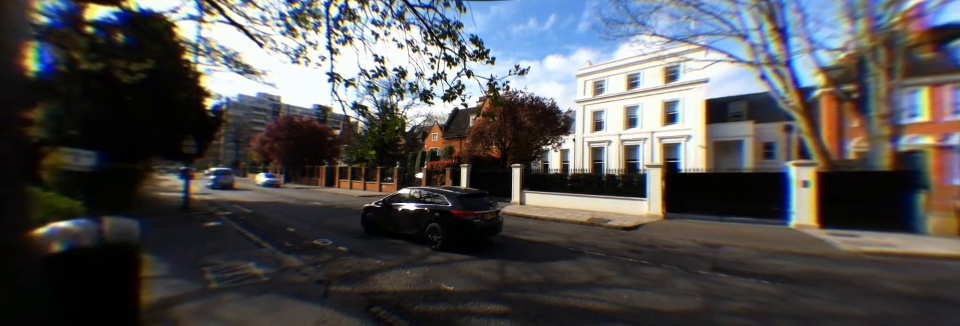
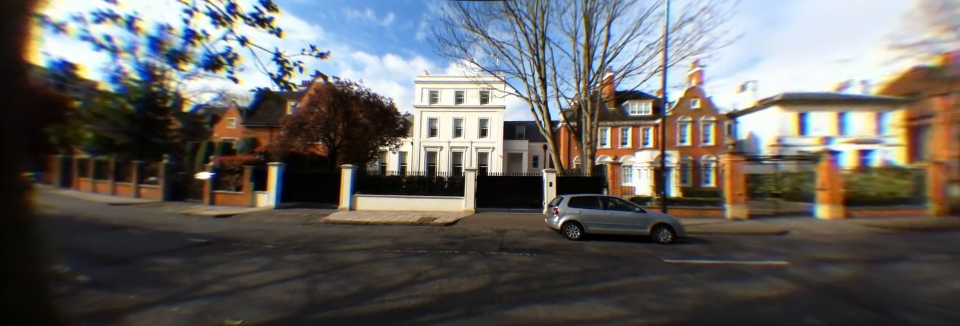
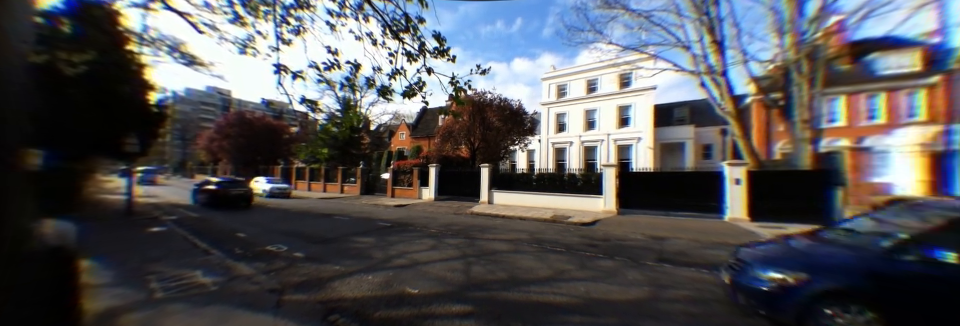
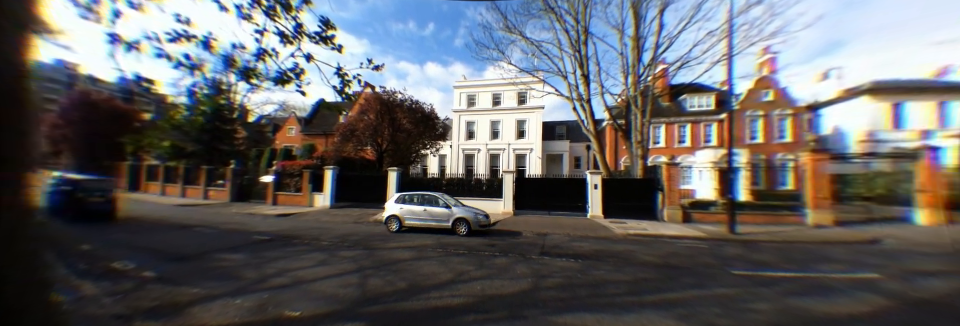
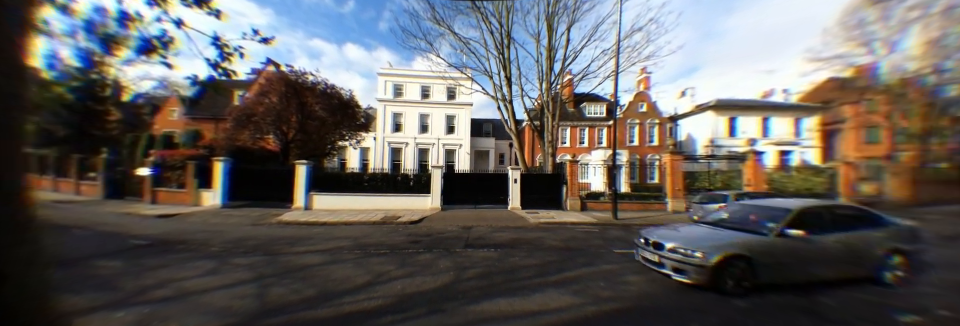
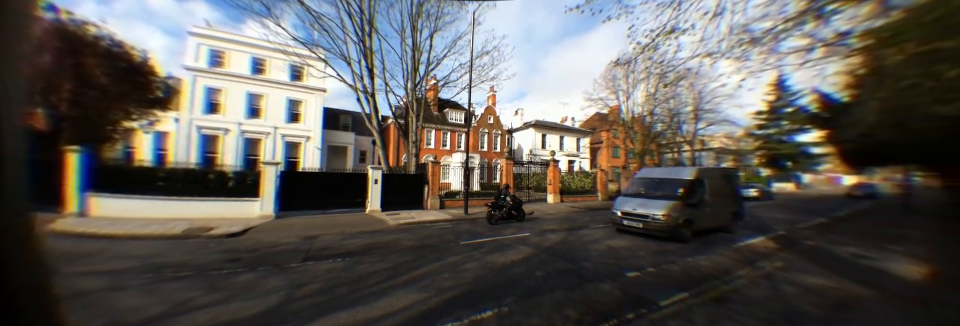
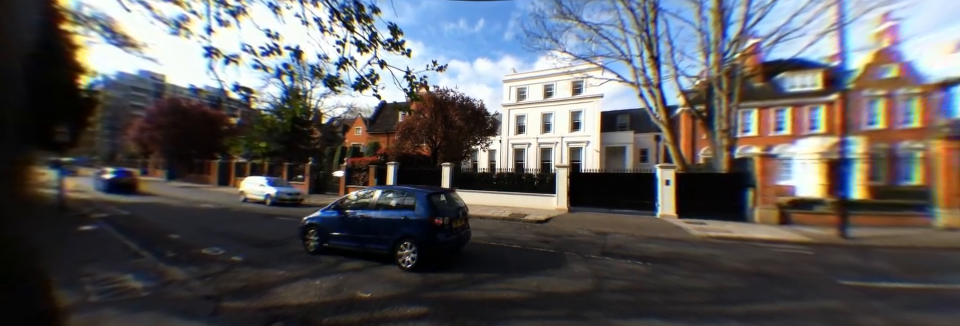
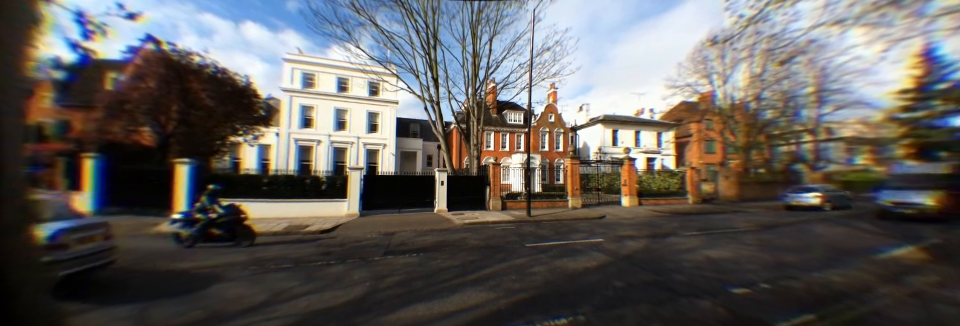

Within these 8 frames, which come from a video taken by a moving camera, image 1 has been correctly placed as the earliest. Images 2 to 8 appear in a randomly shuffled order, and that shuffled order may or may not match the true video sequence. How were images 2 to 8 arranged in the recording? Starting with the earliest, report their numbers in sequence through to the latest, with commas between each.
3, 7, 4, 2, 5, 8, 6
